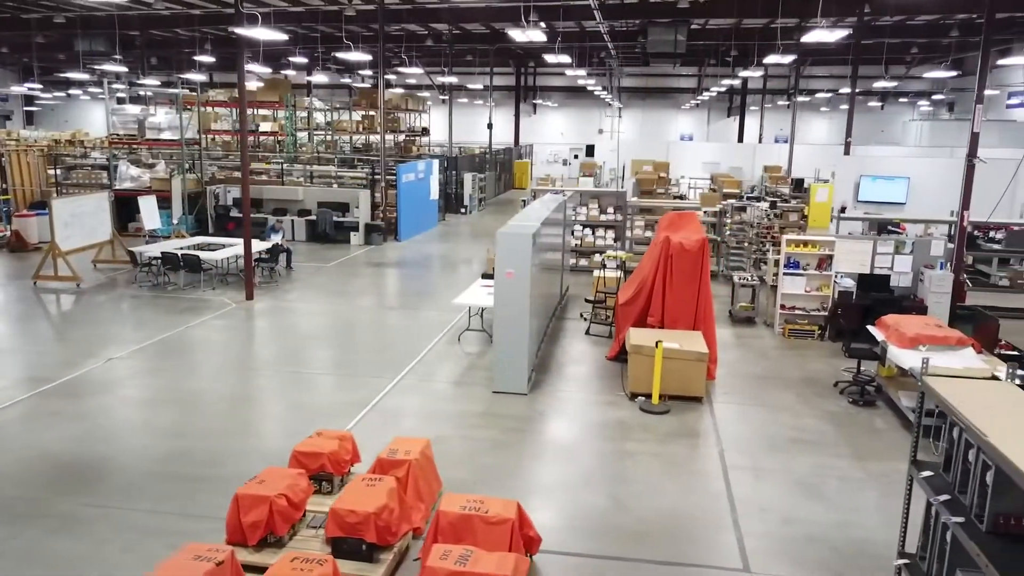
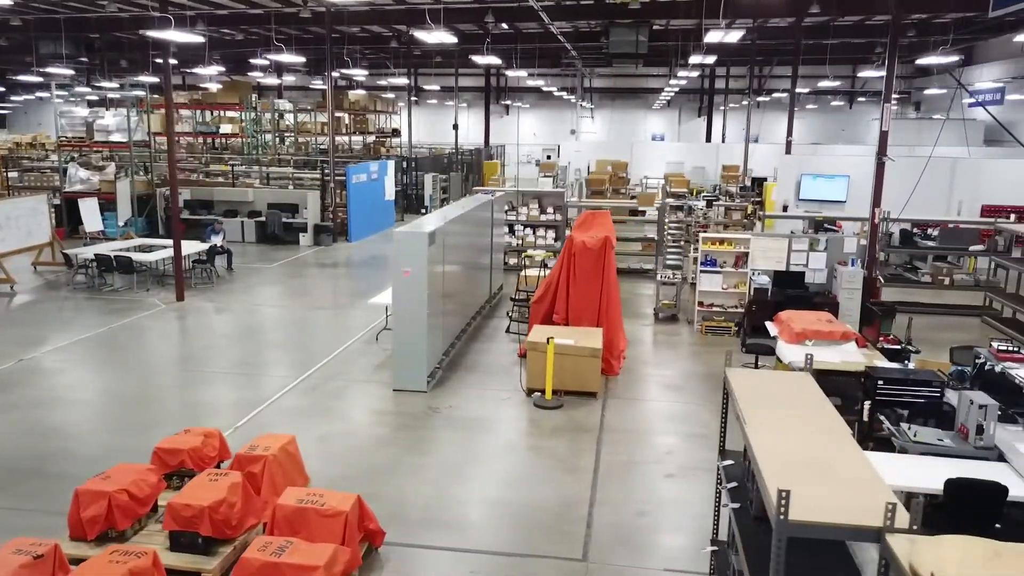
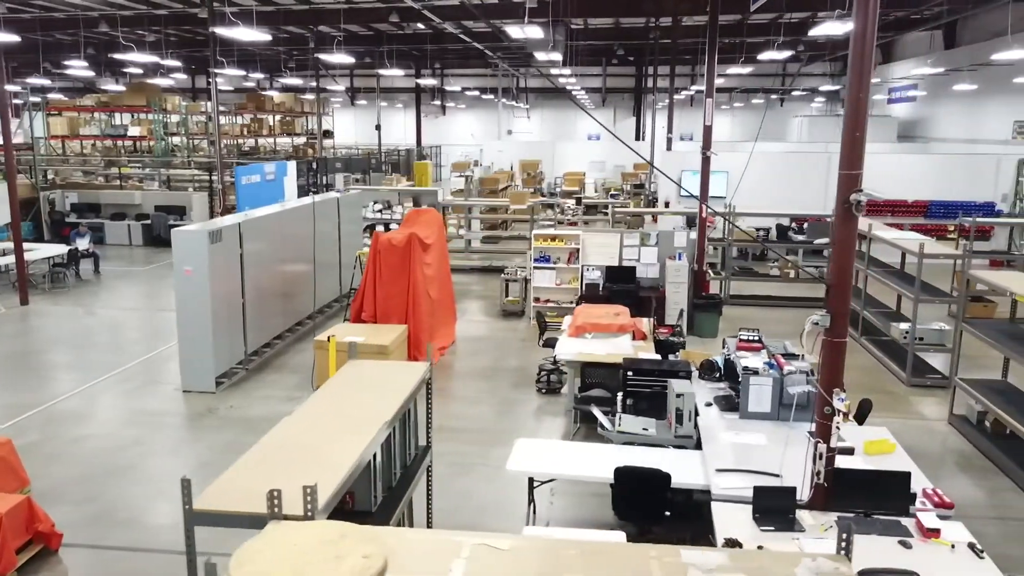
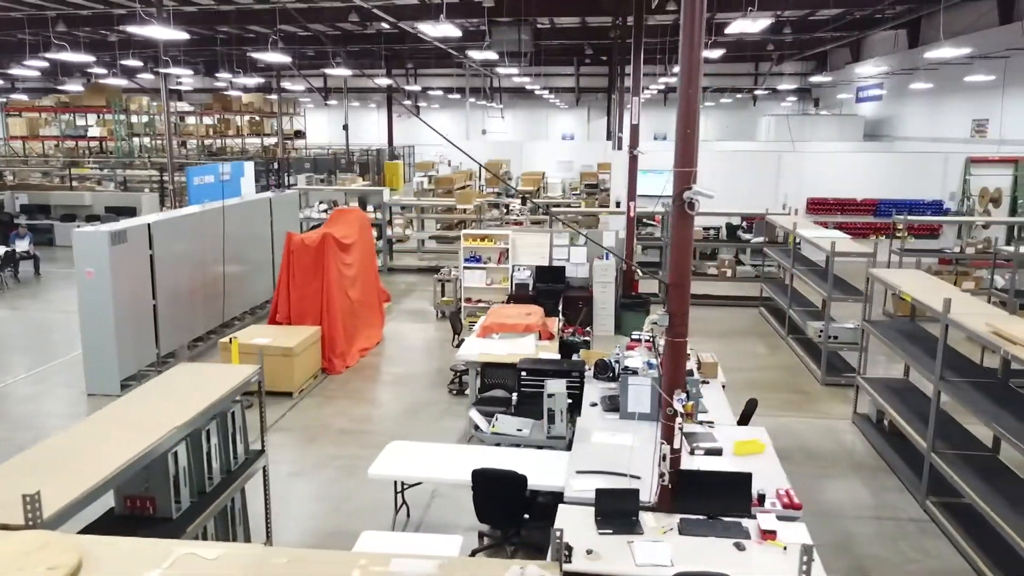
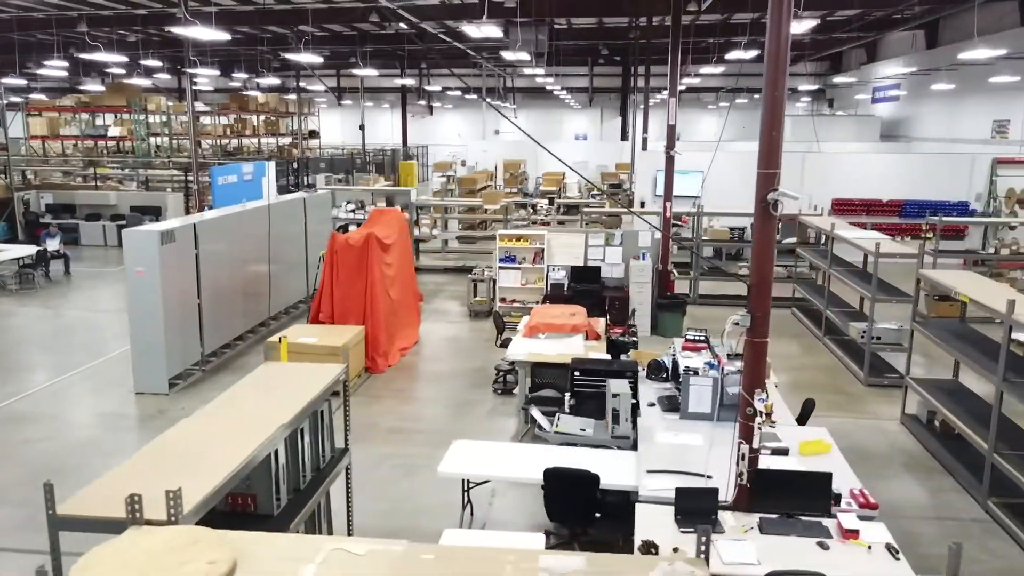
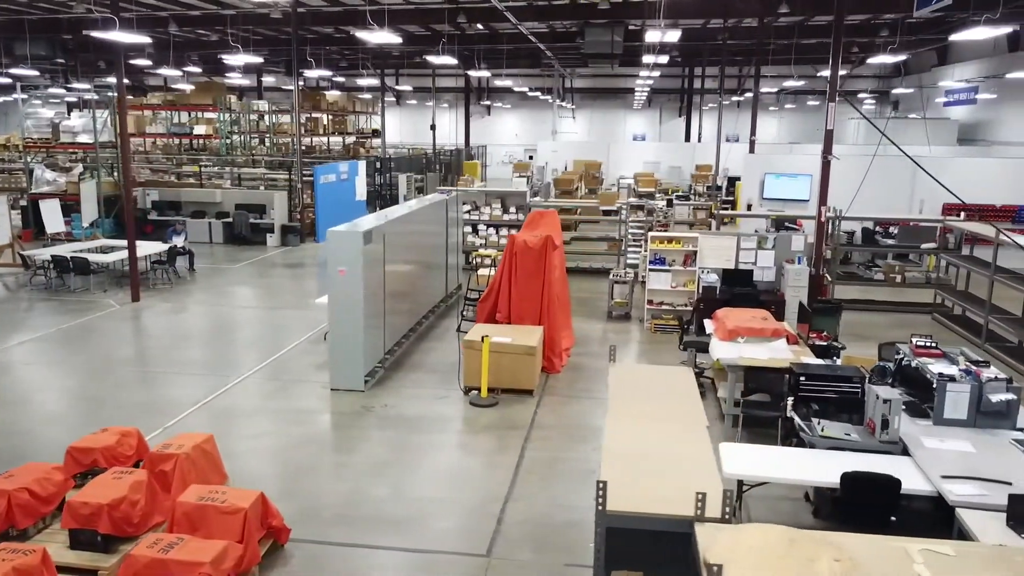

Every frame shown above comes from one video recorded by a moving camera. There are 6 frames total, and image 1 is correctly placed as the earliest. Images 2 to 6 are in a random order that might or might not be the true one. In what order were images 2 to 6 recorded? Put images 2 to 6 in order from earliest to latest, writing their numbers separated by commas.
2, 6, 3, 5, 4
